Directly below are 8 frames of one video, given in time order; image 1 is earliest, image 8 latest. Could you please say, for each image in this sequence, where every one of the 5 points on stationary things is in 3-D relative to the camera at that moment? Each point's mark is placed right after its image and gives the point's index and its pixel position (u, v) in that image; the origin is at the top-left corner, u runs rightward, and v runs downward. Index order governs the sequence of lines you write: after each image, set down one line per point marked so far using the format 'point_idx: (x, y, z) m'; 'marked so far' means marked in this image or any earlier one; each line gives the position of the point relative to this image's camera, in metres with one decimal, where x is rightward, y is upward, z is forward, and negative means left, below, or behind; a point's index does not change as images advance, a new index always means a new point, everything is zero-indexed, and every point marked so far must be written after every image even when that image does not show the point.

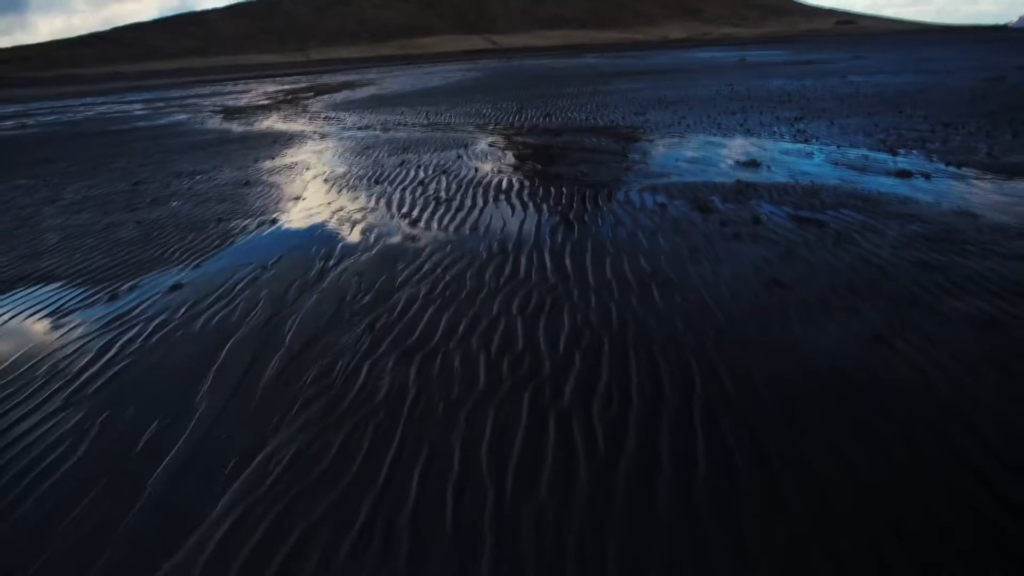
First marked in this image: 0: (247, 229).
0: (-4.3, +0.9, +7.6) m
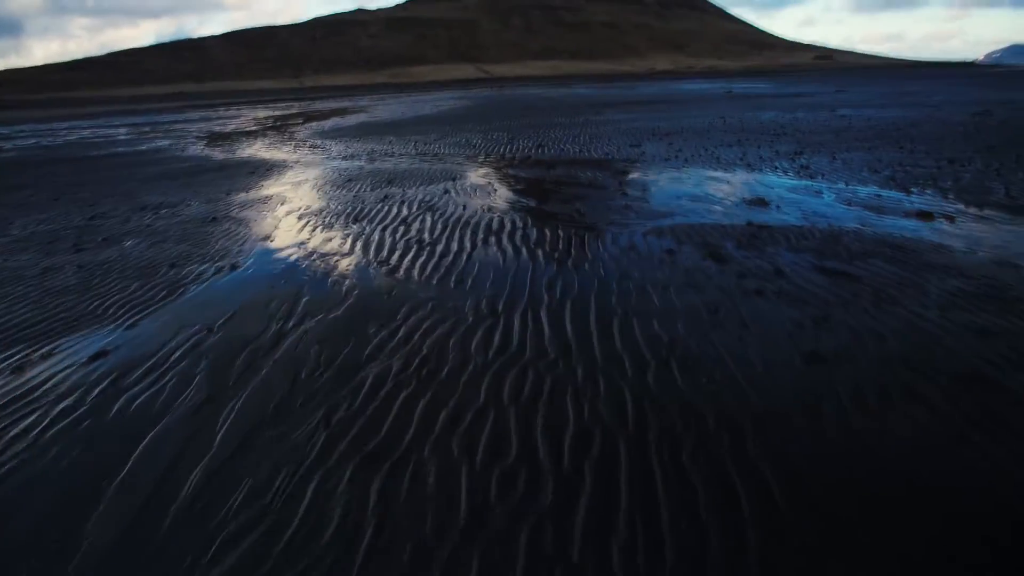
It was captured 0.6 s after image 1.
0: (-4.4, +0.2, +6.7) m
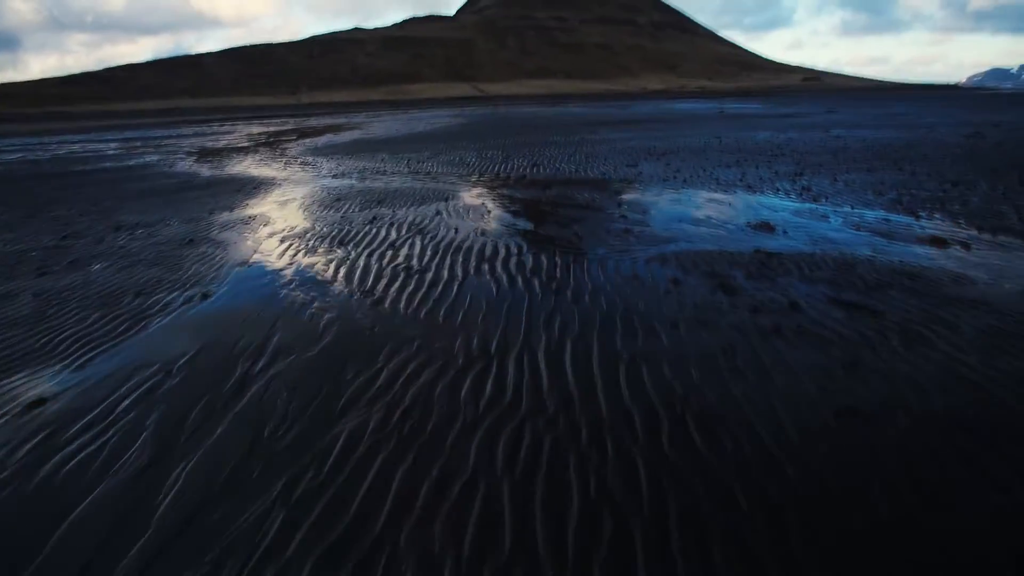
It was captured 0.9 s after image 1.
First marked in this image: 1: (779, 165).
0: (-4.5, -0.2, +6.2) m
1: (+8.6, +4.0, +15.3) m
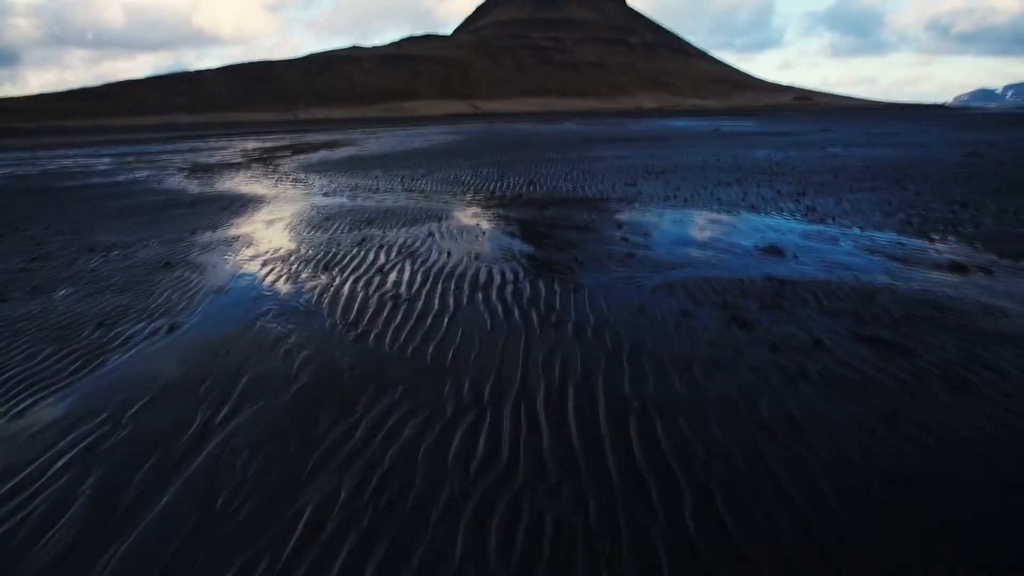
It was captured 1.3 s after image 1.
0: (-4.6, -0.6, +5.6) m
1: (+8.5, +3.3, +15.0) m
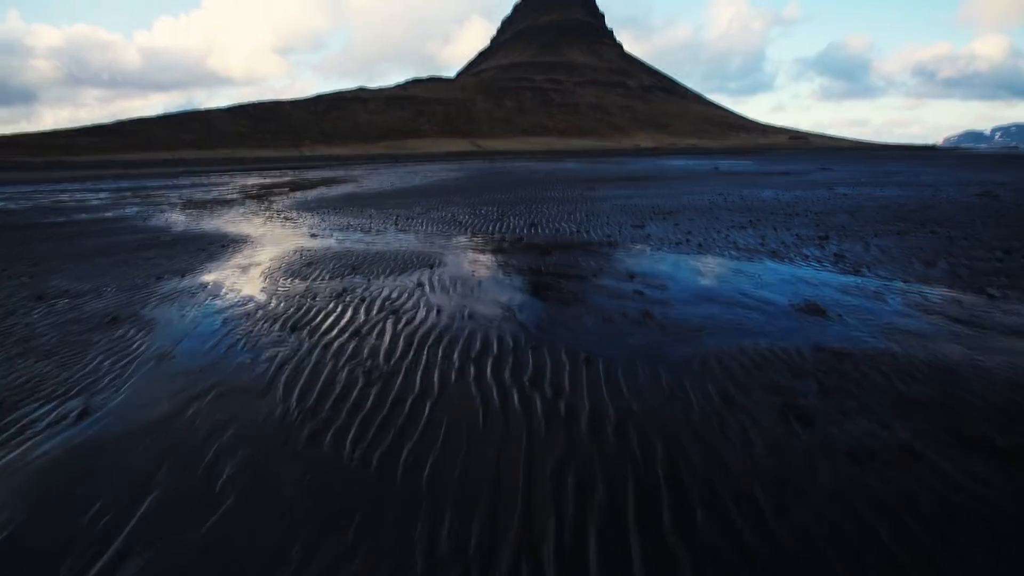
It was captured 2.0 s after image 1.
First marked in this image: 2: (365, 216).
0: (-4.6, -1.3, +4.4) m
1: (+8.5, +1.8, +14.1) m
2: (-5.8, +2.9, +18.7) m
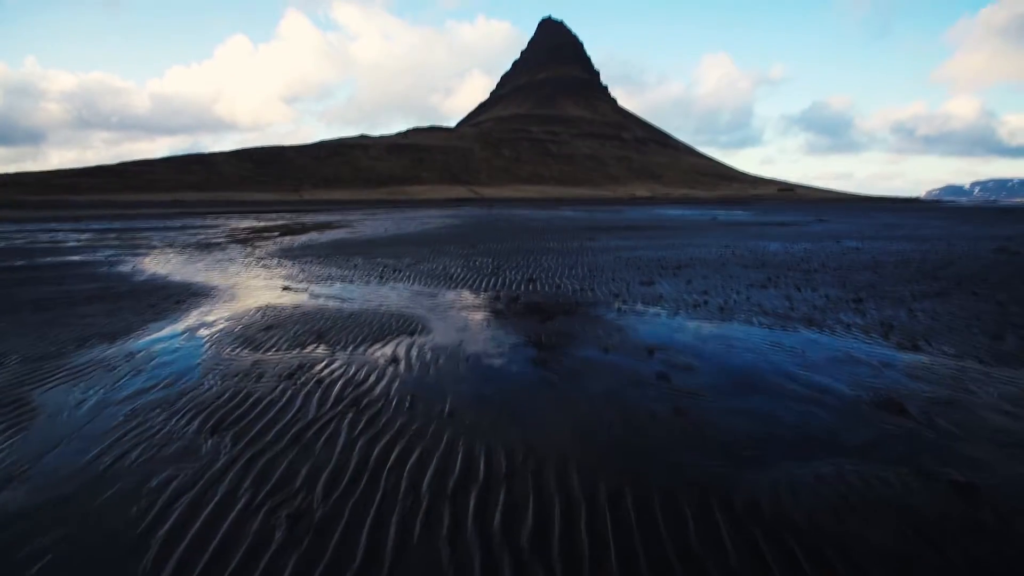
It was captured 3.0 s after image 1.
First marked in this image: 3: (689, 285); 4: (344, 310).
0: (-4.6, -2.0, +2.7) m
1: (+8.4, 0.0, +12.7) m
2: (-6.0, +0.9, +17.3) m
3: (+4.8, +0.1, +12.7) m
4: (-3.7, -0.5, +10.3) m
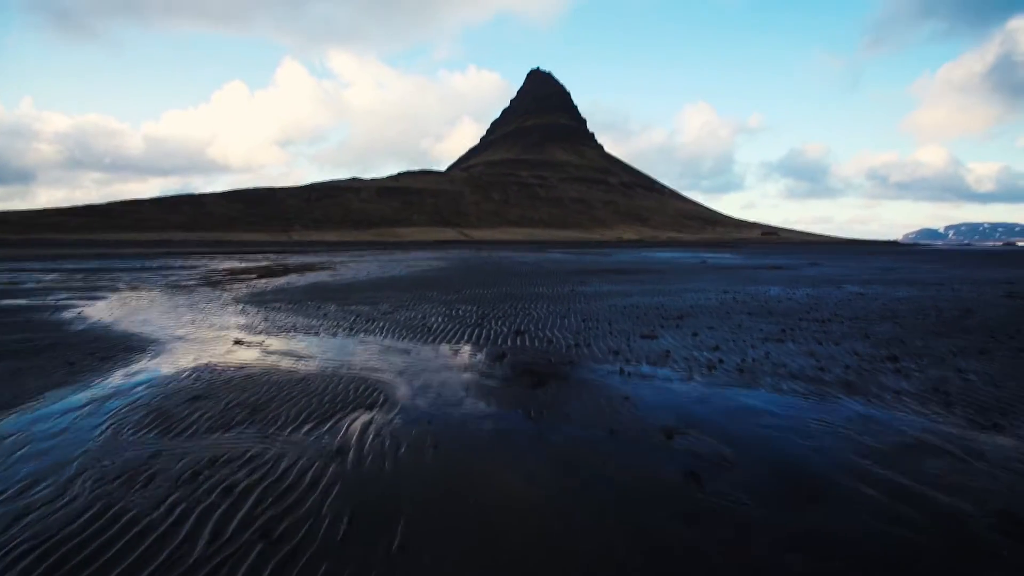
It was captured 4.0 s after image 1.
0: (-4.8, -2.4, +0.9) m
1: (+8.0, -1.3, +11.4) m
2: (-6.4, -0.8, +15.7) m
3: (+4.4, -1.2, +11.2) m
4: (-4.0, -1.5, +8.7) m
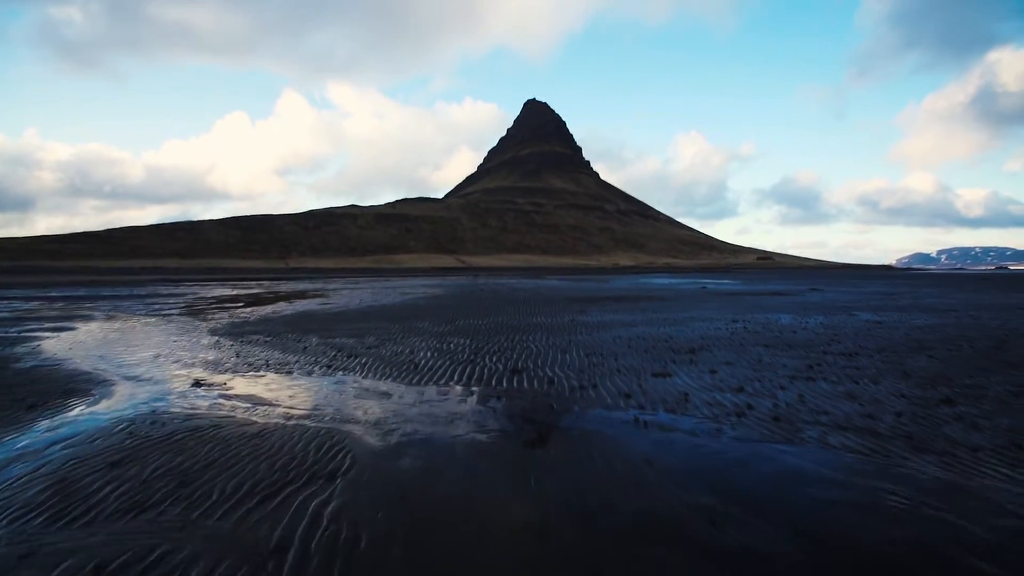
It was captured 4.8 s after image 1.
0: (-4.8, -2.6, -0.5) m
1: (+7.9, -1.9, +10.1) m
2: (-6.5, -1.7, +14.3) m
3: (+4.3, -1.9, +9.9) m
4: (-4.1, -2.1, +7.3) m
